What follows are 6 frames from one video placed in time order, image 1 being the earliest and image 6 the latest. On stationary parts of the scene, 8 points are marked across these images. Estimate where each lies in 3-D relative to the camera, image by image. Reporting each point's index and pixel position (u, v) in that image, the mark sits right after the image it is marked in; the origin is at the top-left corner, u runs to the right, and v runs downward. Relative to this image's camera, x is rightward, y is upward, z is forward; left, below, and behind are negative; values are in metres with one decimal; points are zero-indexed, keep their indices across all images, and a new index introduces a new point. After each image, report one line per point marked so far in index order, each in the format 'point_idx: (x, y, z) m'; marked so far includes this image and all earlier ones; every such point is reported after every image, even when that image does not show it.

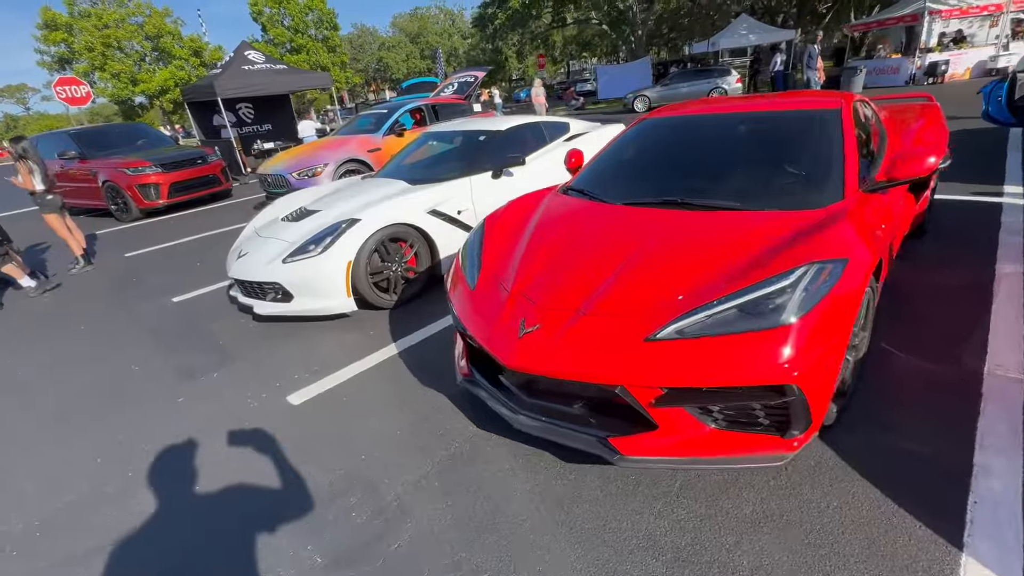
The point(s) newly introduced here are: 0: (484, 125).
0: (-0.3, +1.9, +5.4) m
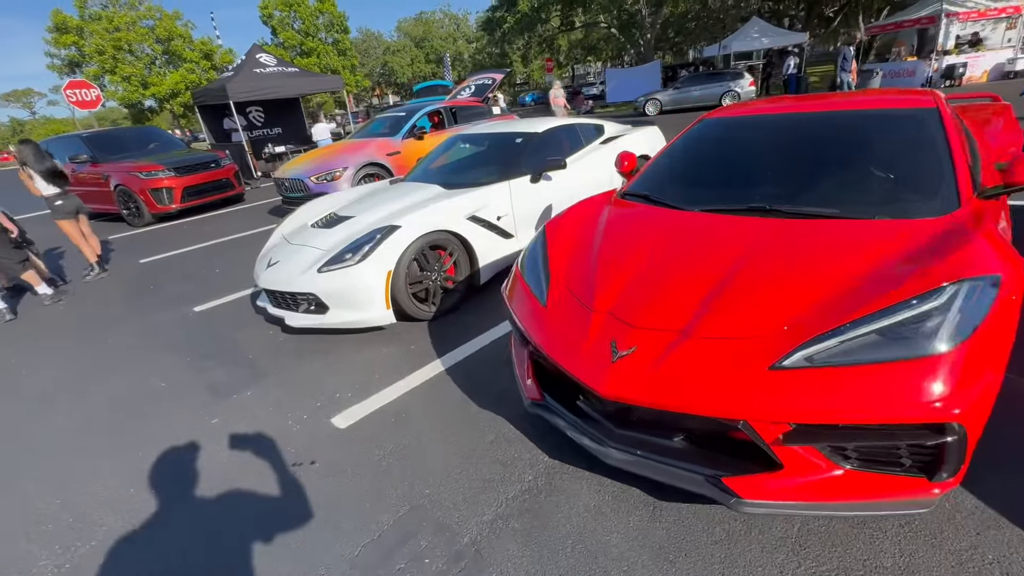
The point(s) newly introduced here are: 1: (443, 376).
0: (+0.1, +1.8, +5.2) m
1: (-0.5, -0.6, +3.1) m
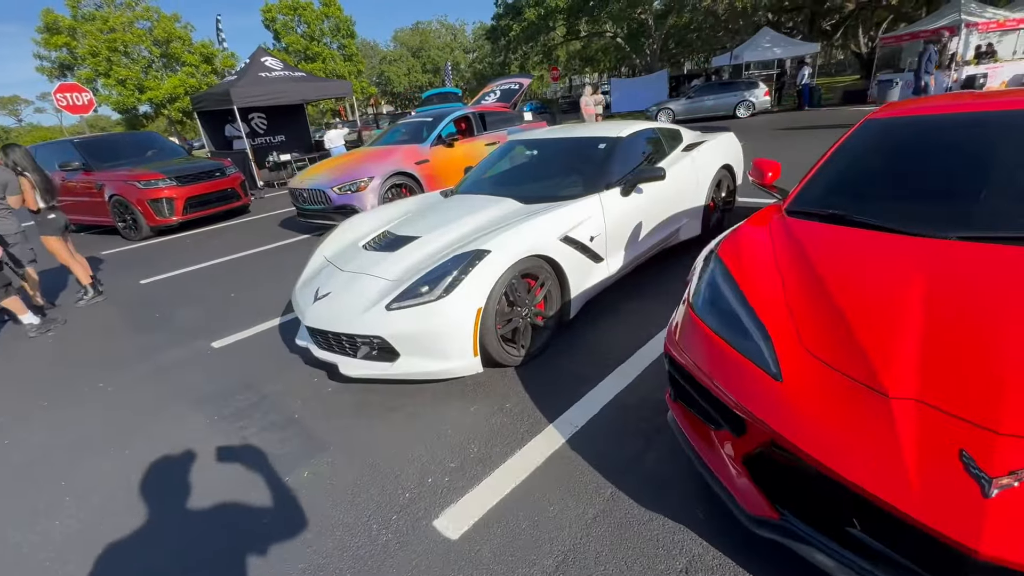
0: (+0.8, +1.5, +4.5) m
1: (+0.3, -0.8, +2.4) m
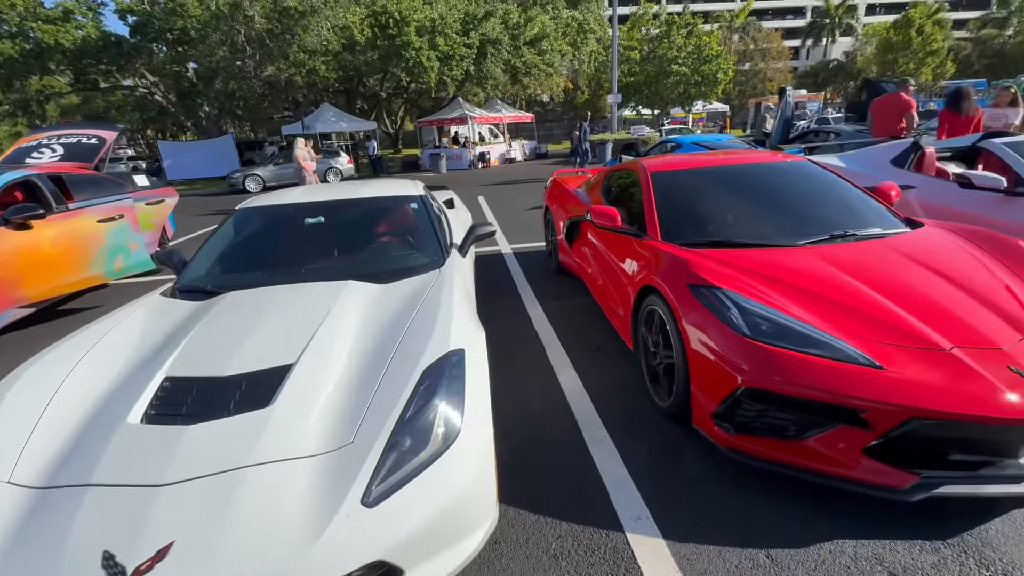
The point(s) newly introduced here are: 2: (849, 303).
0: (-1.1, +0.8, +3.8) m
1: (+0.7, -1.1, +1.9) m
2: (+1.6, -0.1, +2.2) m
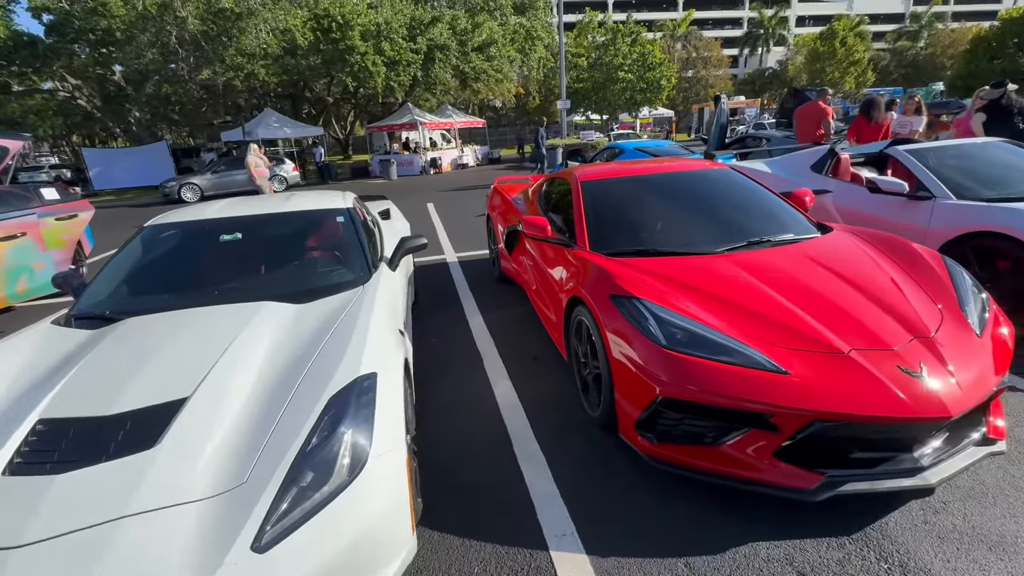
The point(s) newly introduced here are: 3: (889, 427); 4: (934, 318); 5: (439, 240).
0: (-1.6, +0.7, +3.6) m
1: (+0.4, -1.2, +1.9) m
2: (+1.2, -0.1, +2.3) m
3: (+1.5, -0.6, +1.9) m
4: (+2.0, -0.1, +2.2) m
5: (-1.3, +0.8, +8.1) m
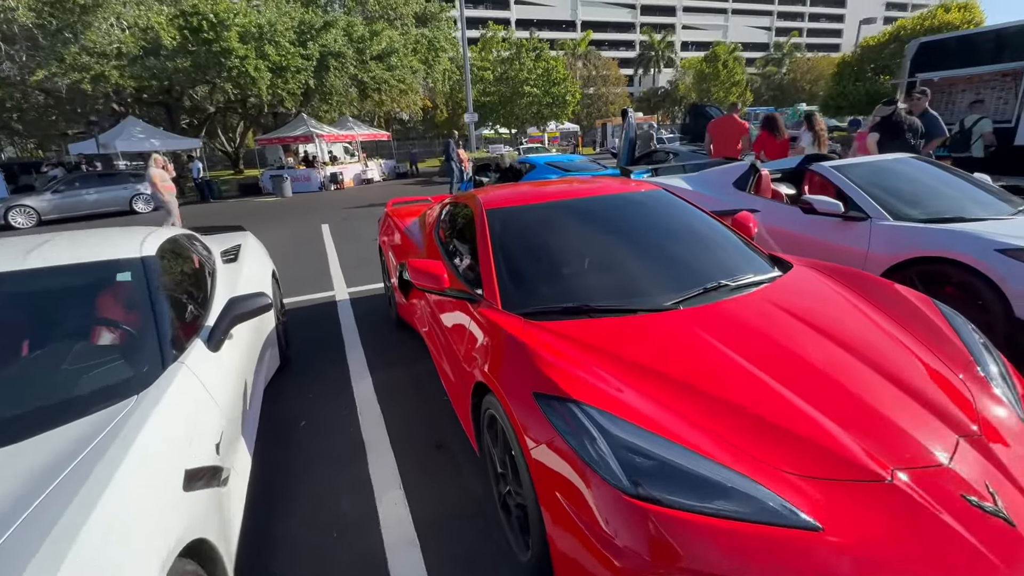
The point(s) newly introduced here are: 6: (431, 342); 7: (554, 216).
0: (-2.3, +0.2, +2.4) m
1: (+0.1, -1.5, +1.1) m
2: (+0.8, -0.4, +1.6) m
3: (+1.2, -0.8, +1.2) m
4: (+1.6, -0.4, +1.7) m
5: (-2.7, +0.3, +6.9) m
6: (-0.6, -0.4, +3.2) m
7: (+0.2, +0.4, +2.9) m
